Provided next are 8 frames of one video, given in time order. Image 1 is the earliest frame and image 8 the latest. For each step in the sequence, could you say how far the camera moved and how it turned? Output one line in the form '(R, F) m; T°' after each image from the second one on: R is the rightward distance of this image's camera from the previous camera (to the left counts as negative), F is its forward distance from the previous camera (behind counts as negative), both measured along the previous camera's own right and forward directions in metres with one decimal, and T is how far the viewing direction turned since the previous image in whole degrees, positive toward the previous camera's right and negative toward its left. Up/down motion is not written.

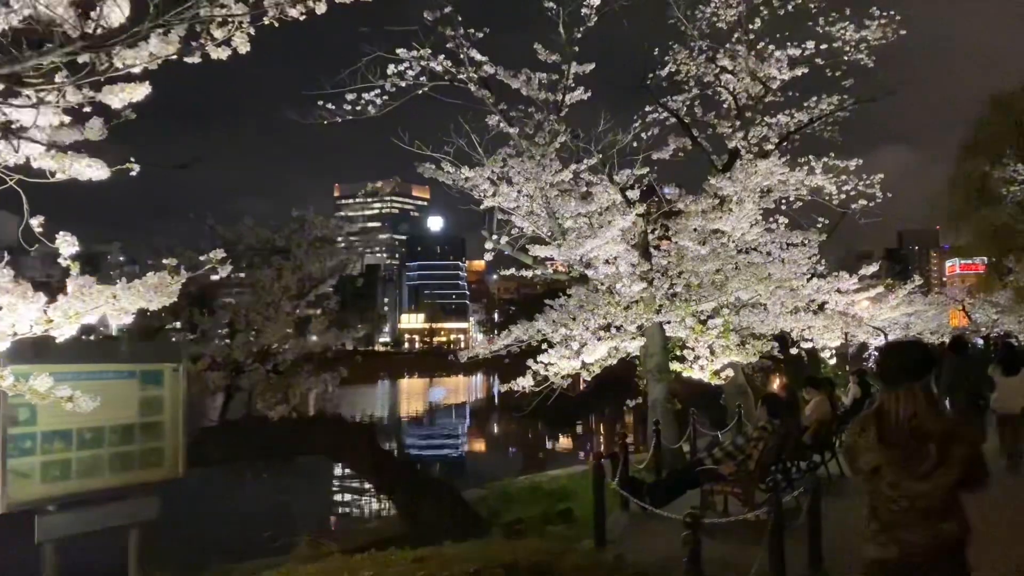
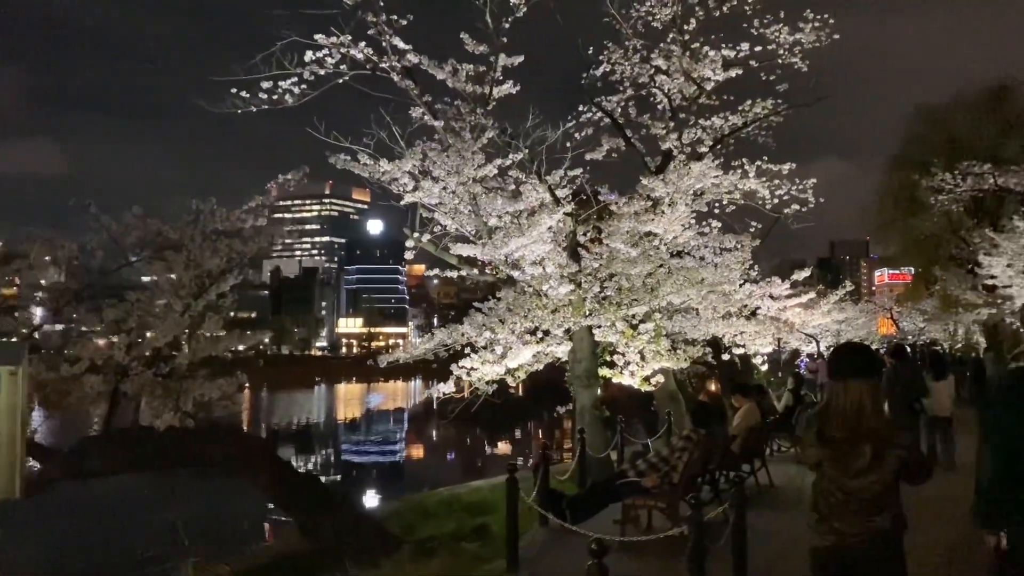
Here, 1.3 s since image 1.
(+0.2, +0.5) m; +4°
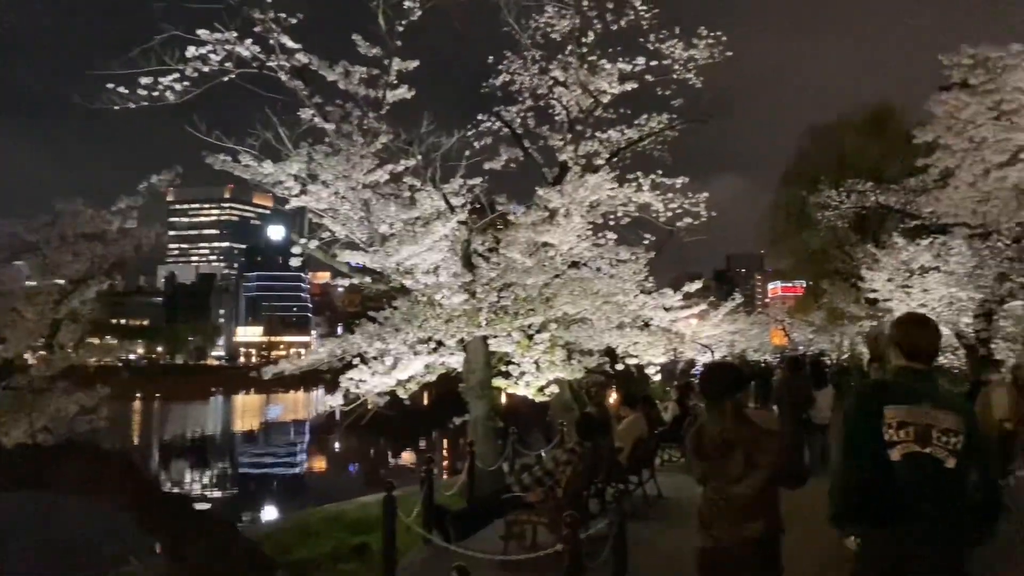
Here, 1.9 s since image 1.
(+0.2, +0.2) m; +6°
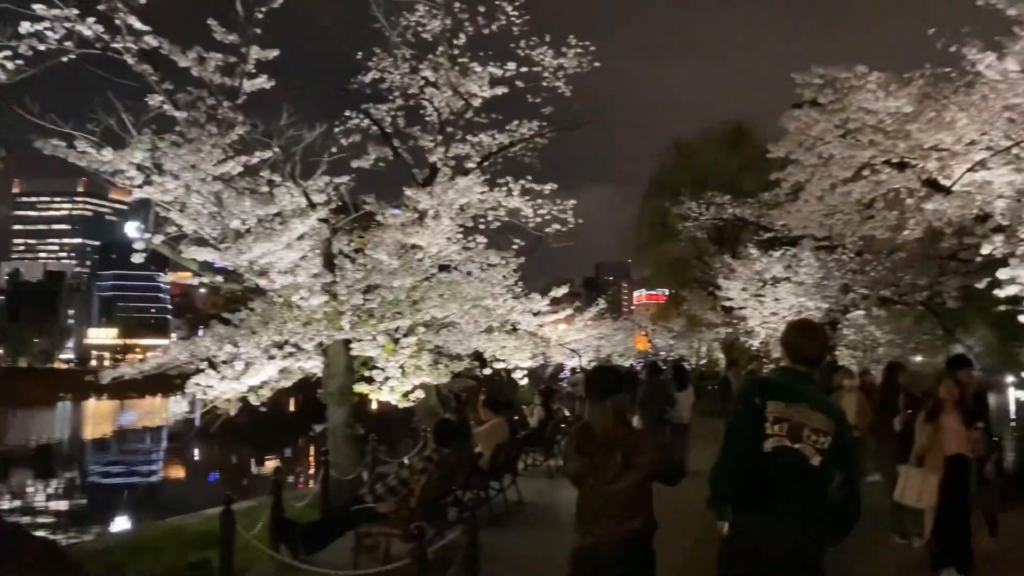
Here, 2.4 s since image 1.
(+0.1, +0.2) m; +8°
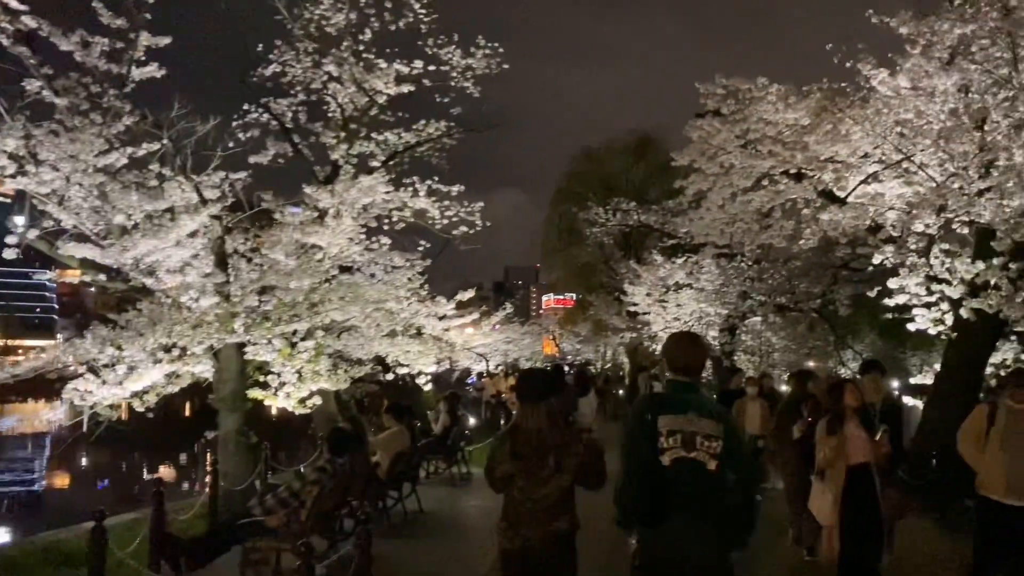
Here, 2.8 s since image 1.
(0.0, +0.2) m; +6°
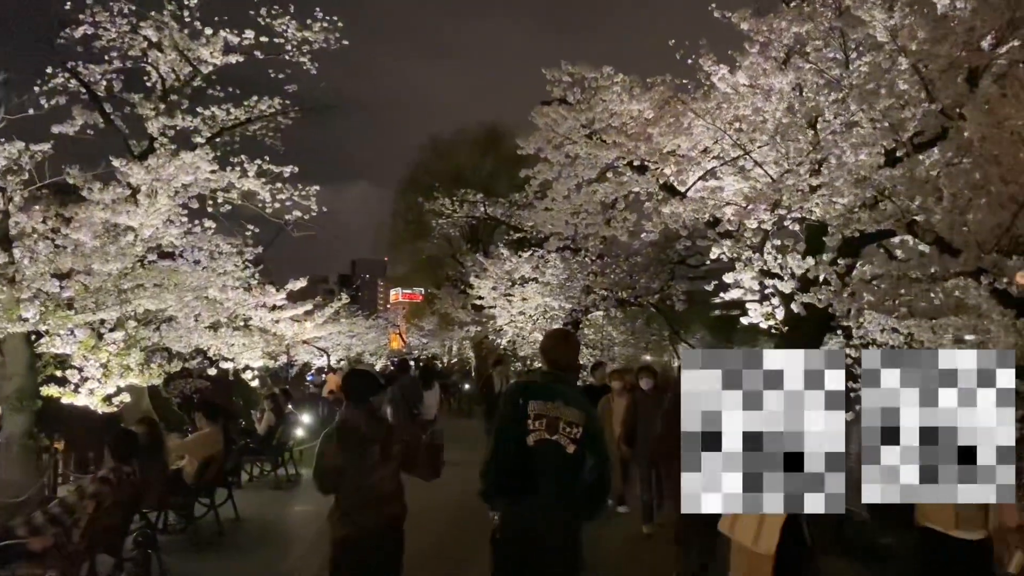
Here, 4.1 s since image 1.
(+0.2, +0.6) m; +10°
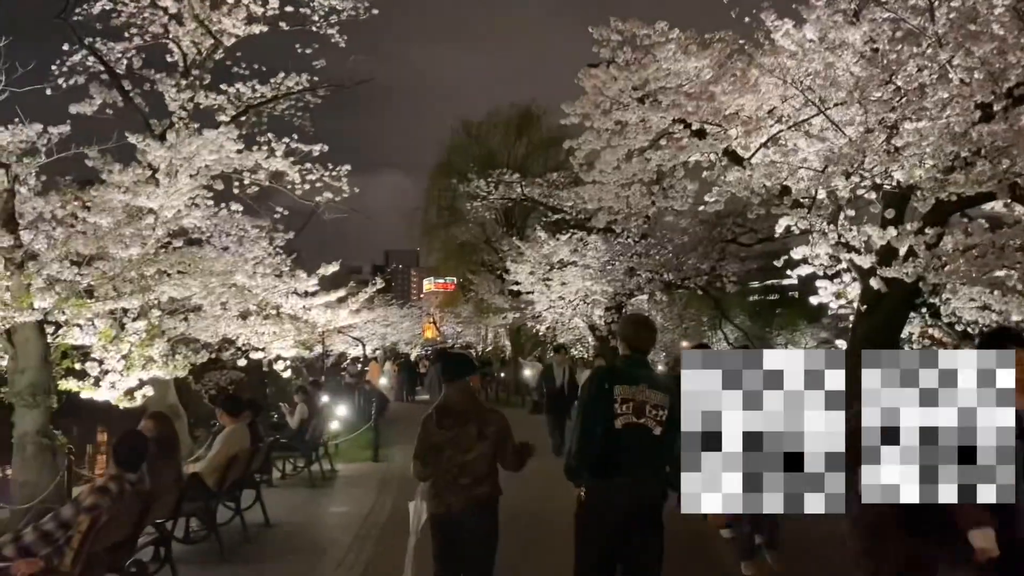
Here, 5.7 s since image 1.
(-0.2, +0.9) m; -2°
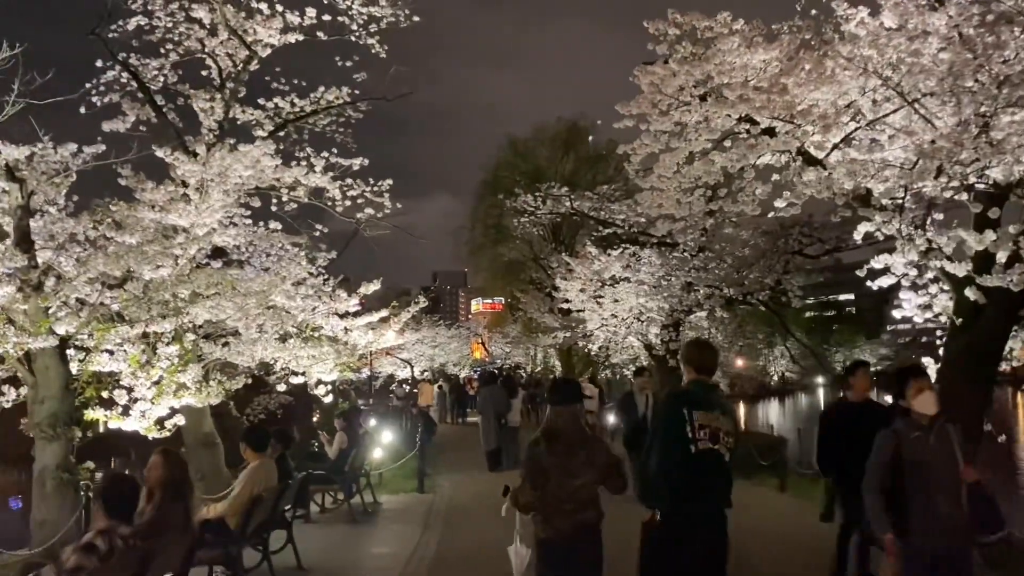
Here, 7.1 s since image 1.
(-0.1, +0.8) m; -3°
